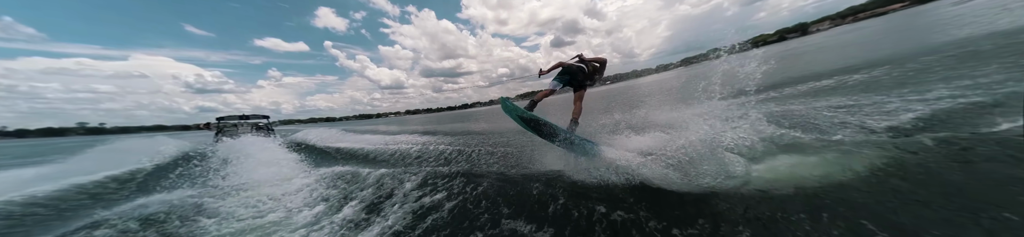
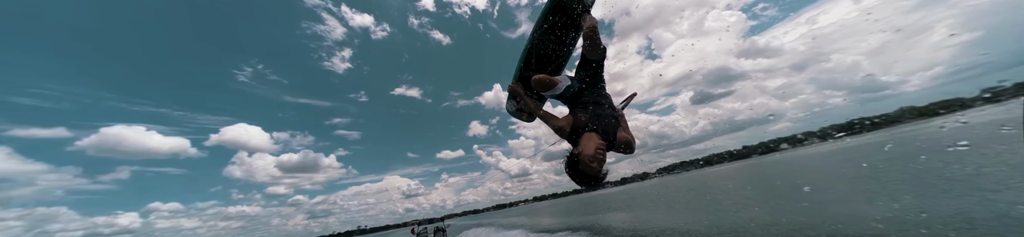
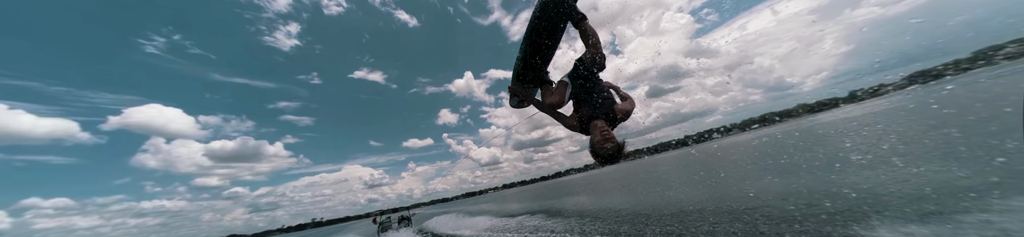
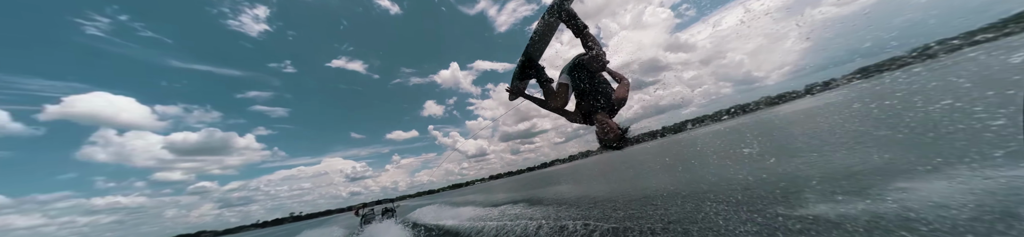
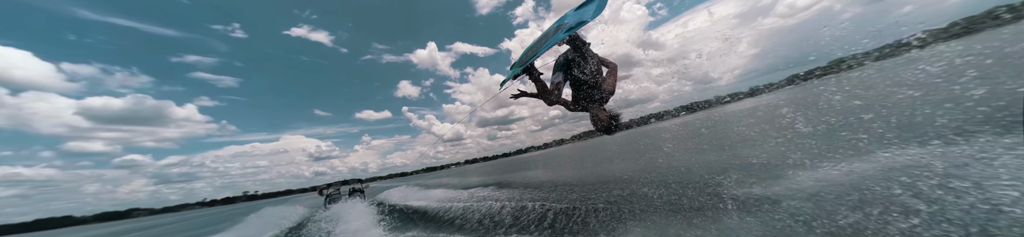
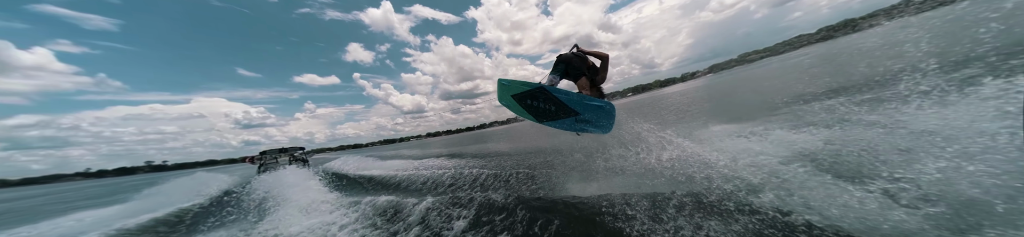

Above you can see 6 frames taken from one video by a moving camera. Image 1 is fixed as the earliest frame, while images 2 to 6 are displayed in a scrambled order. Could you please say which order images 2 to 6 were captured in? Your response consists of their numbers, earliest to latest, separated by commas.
6, 5, 4, 3, 2
